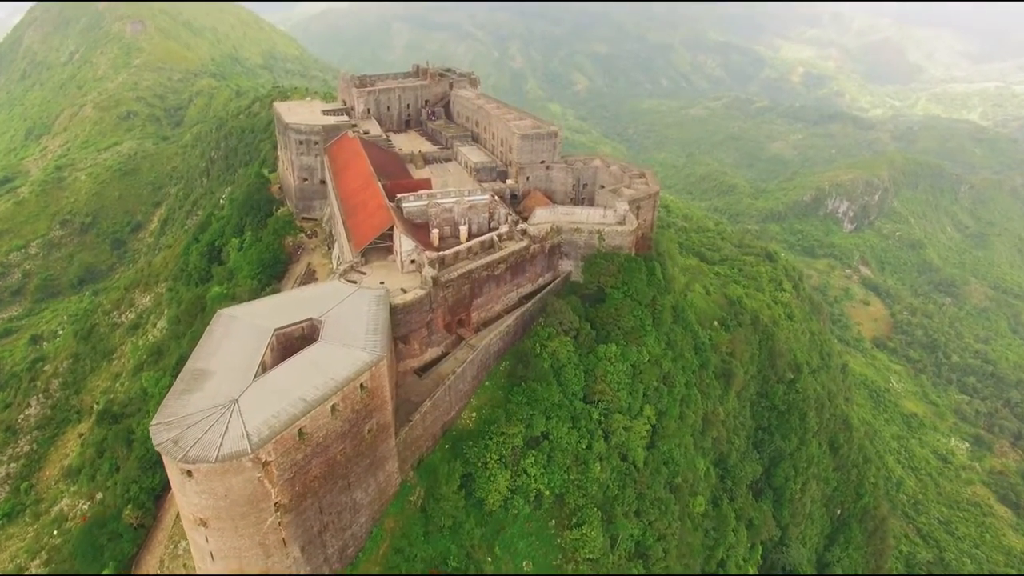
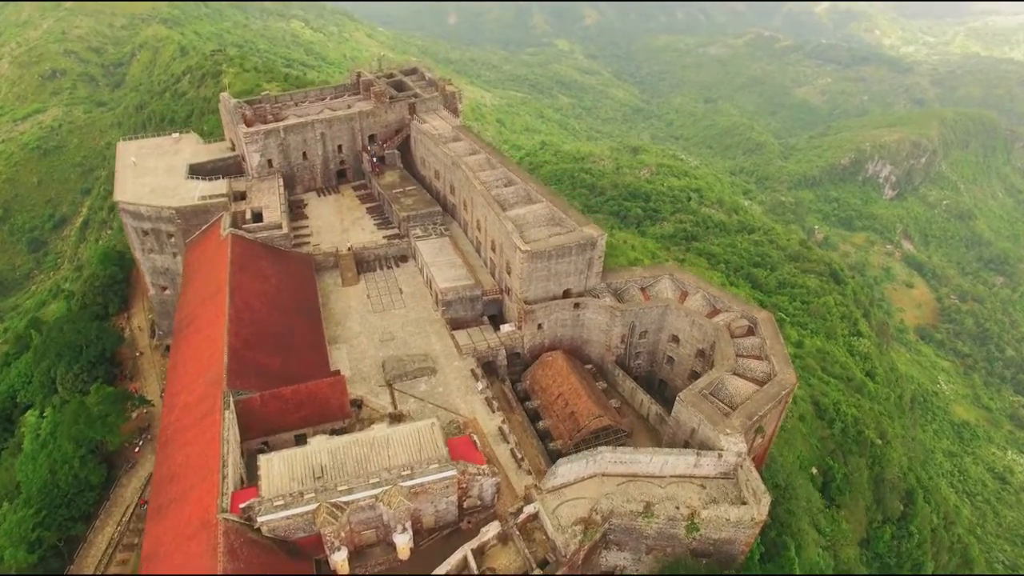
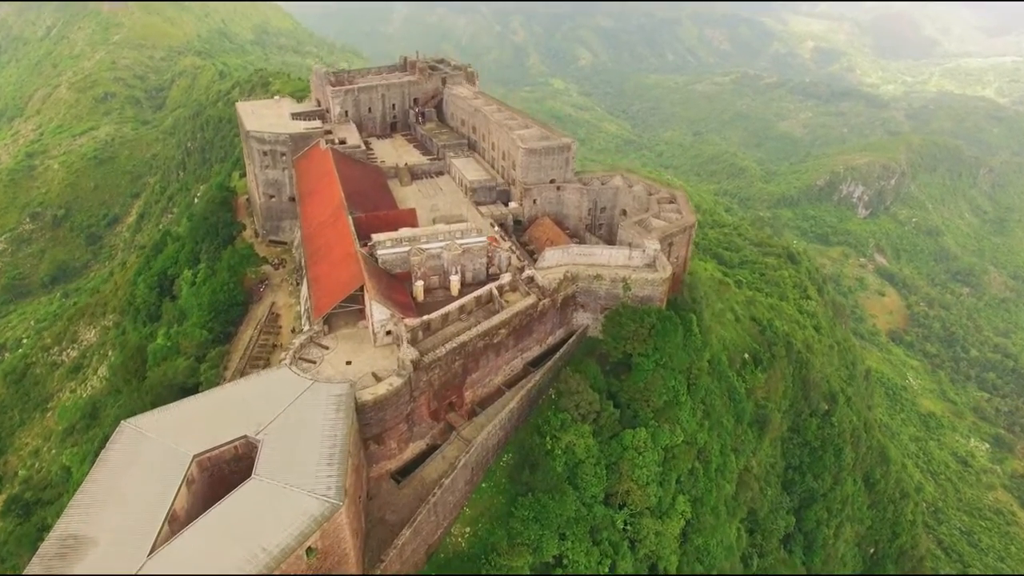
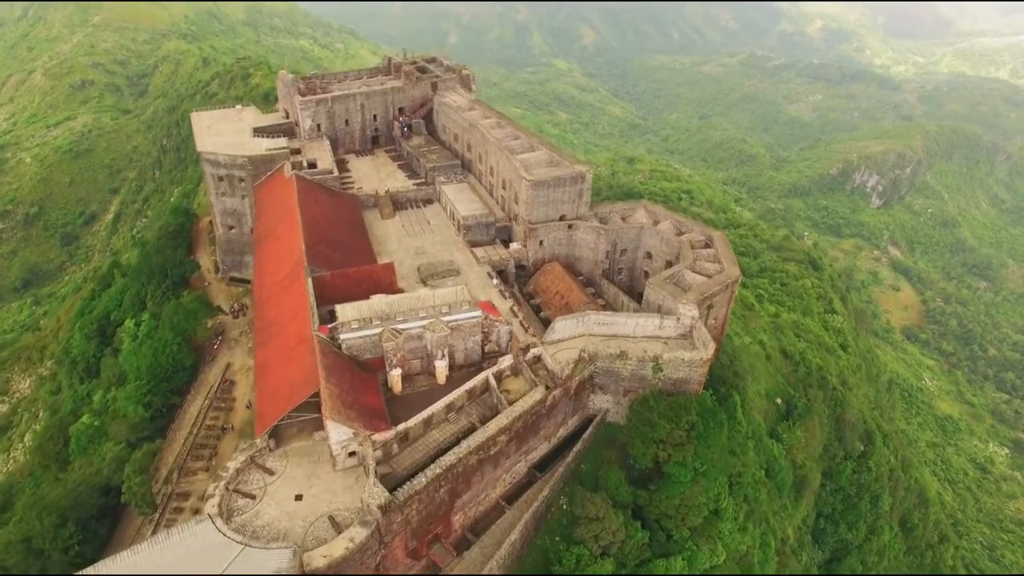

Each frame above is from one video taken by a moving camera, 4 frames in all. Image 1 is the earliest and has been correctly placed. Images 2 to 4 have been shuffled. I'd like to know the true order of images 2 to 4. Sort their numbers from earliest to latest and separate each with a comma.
3, 4, 2
